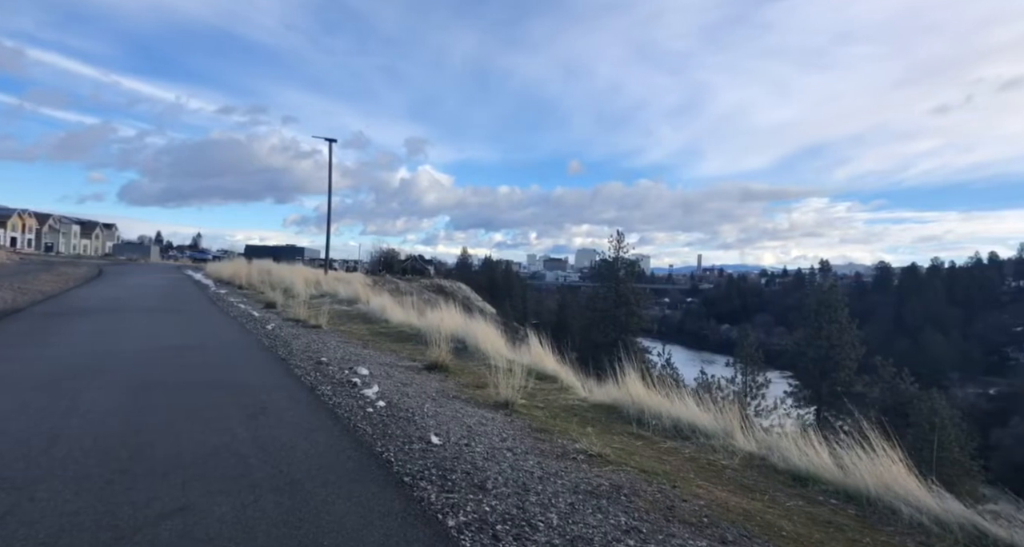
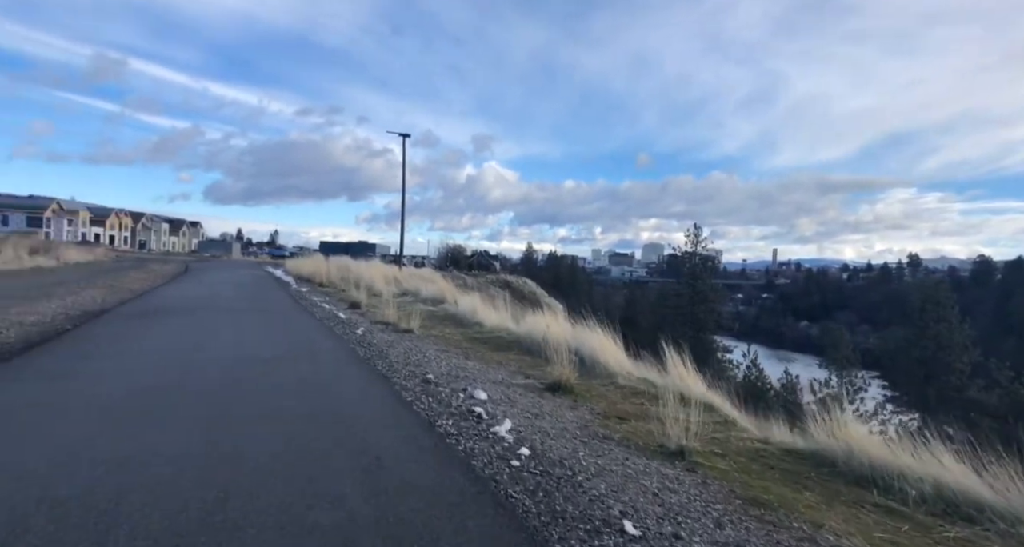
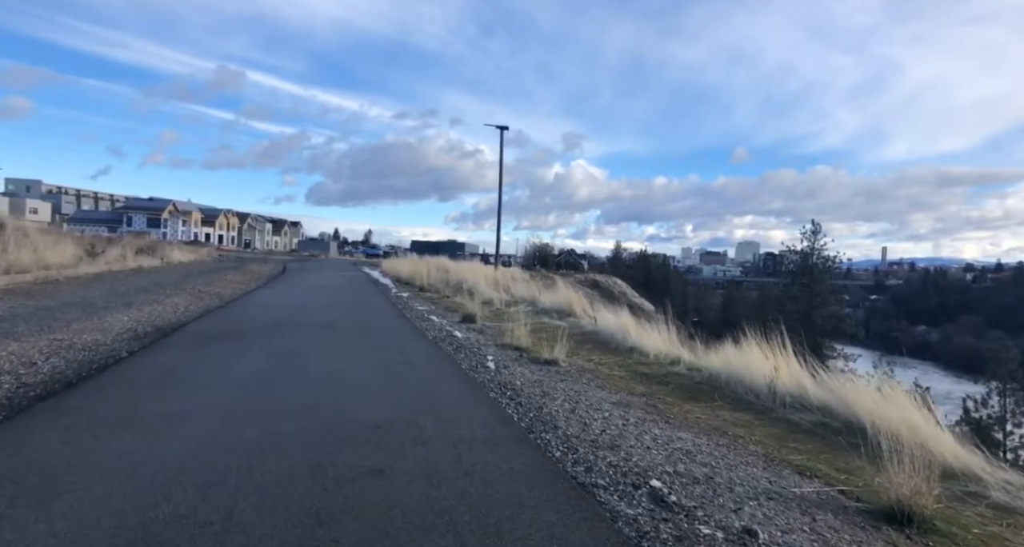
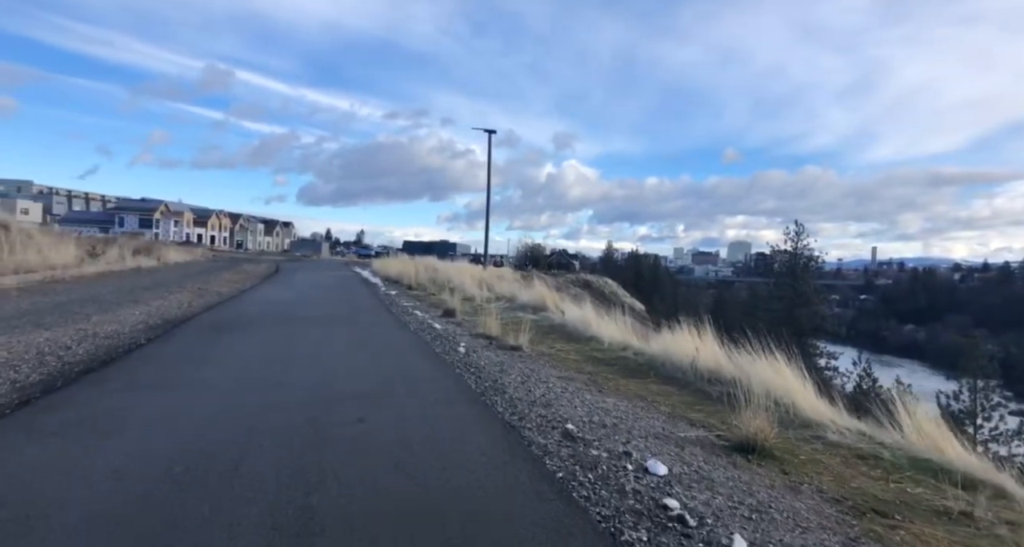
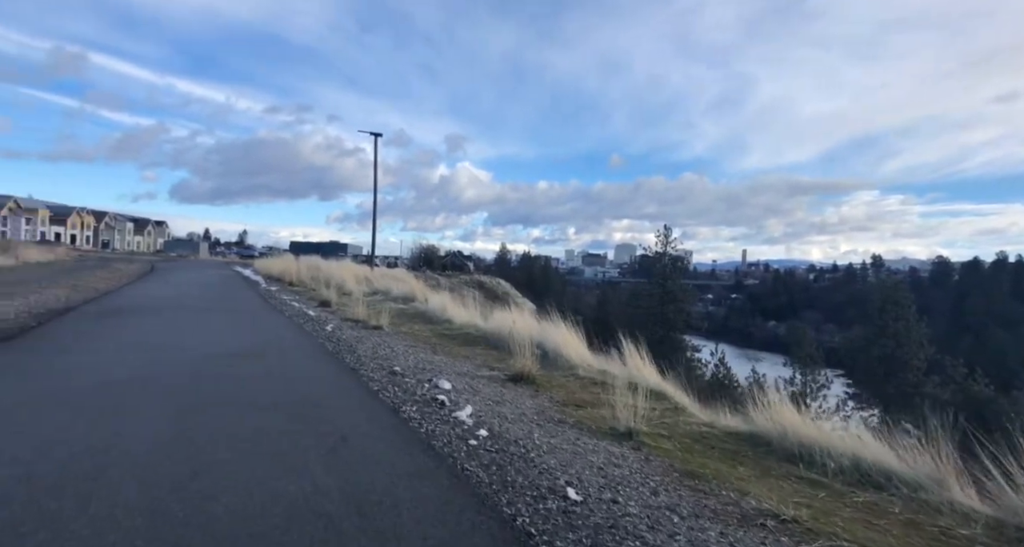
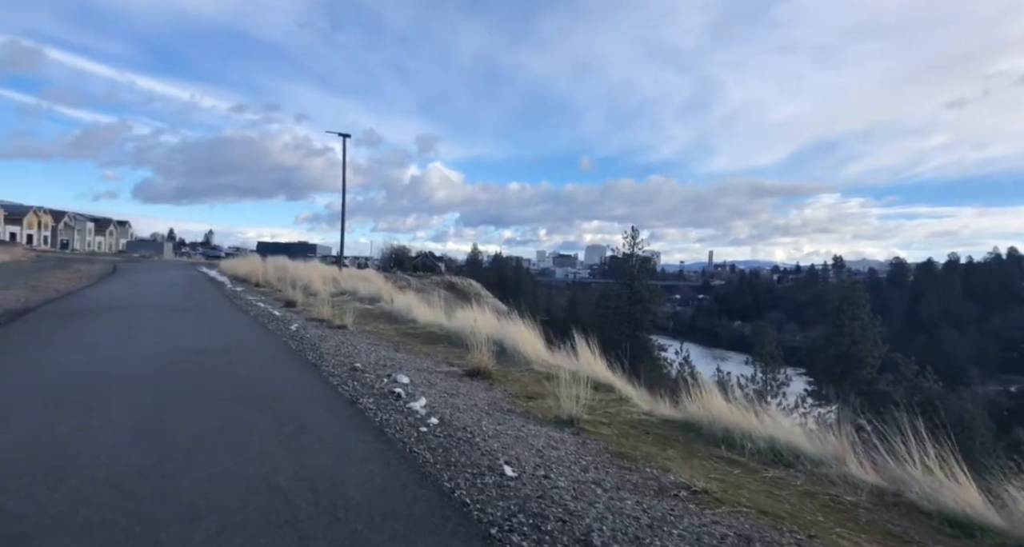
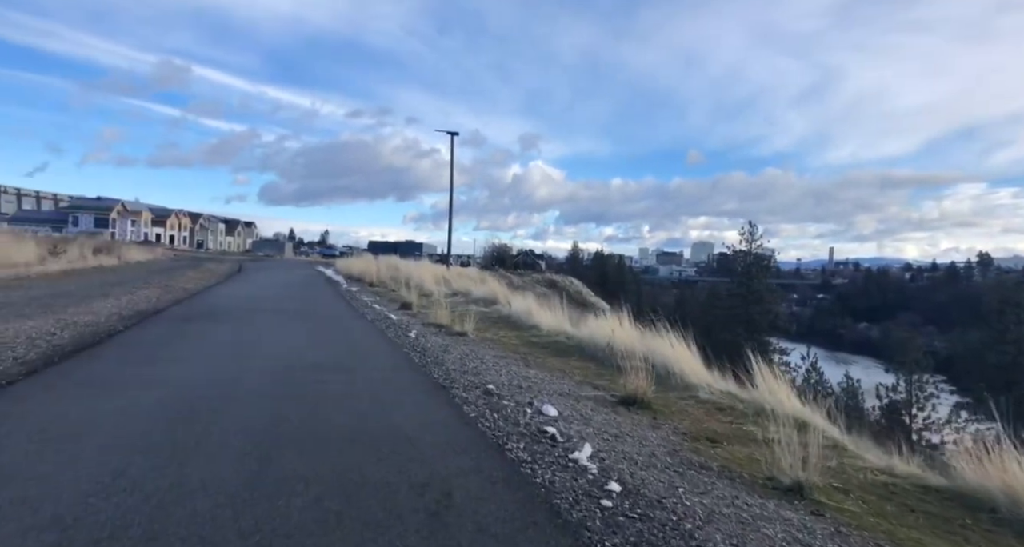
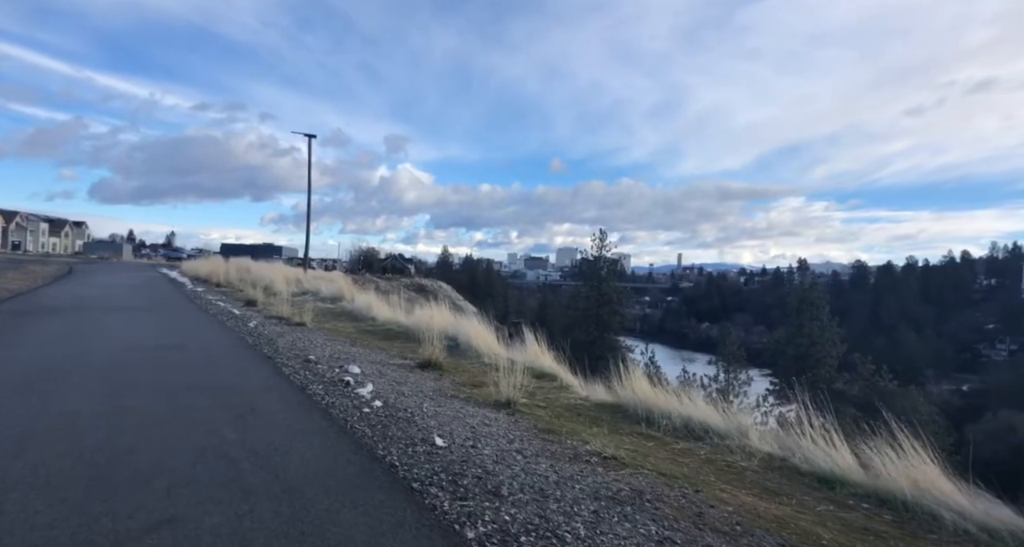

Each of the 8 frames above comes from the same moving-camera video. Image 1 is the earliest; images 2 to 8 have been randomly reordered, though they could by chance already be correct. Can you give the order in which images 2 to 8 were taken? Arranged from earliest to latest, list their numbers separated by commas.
8, 6, 5, 2, 7, 4, 3
